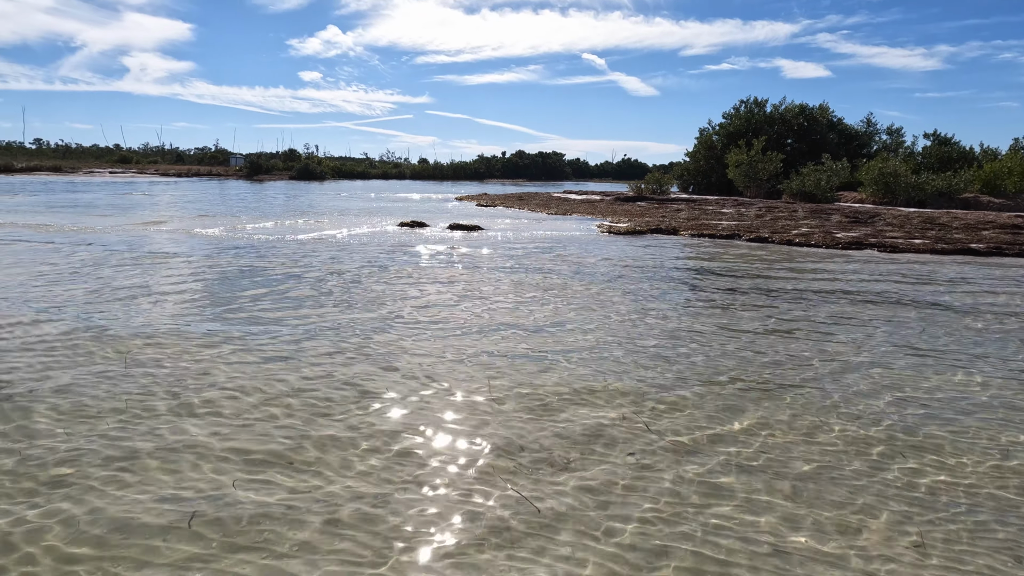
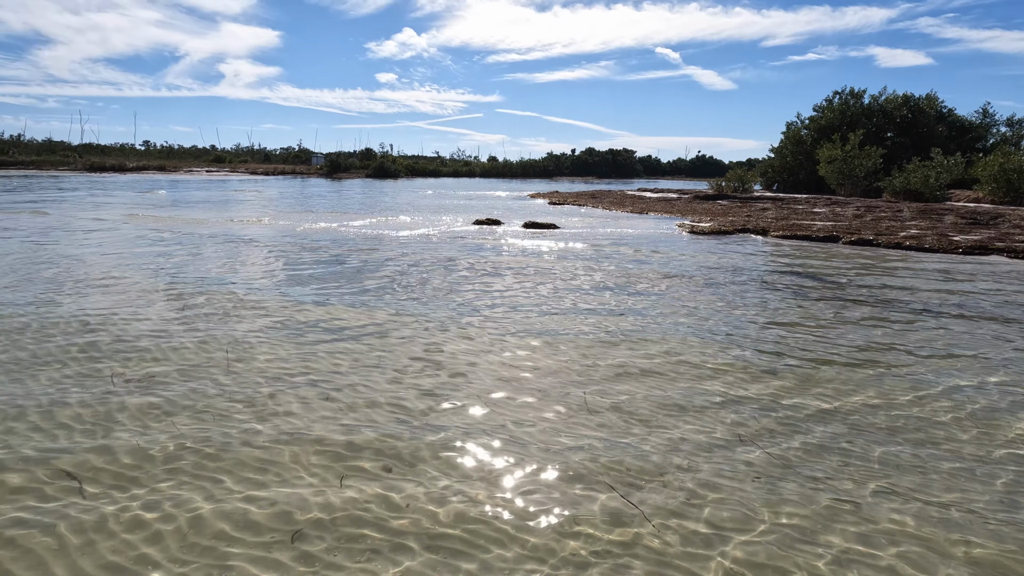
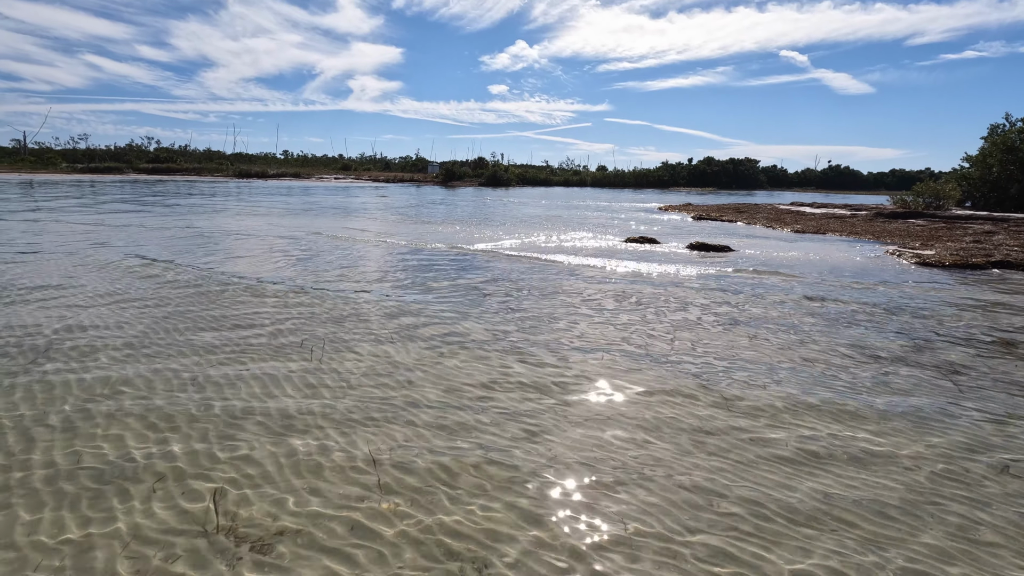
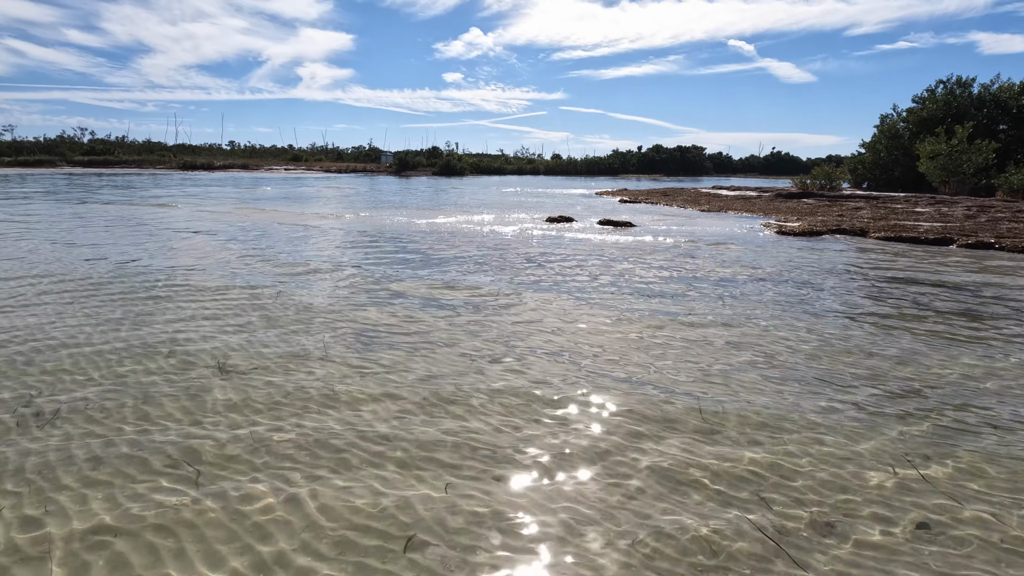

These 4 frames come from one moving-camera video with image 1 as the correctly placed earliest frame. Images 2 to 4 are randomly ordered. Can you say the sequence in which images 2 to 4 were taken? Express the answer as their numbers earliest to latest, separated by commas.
2, 4, 3
